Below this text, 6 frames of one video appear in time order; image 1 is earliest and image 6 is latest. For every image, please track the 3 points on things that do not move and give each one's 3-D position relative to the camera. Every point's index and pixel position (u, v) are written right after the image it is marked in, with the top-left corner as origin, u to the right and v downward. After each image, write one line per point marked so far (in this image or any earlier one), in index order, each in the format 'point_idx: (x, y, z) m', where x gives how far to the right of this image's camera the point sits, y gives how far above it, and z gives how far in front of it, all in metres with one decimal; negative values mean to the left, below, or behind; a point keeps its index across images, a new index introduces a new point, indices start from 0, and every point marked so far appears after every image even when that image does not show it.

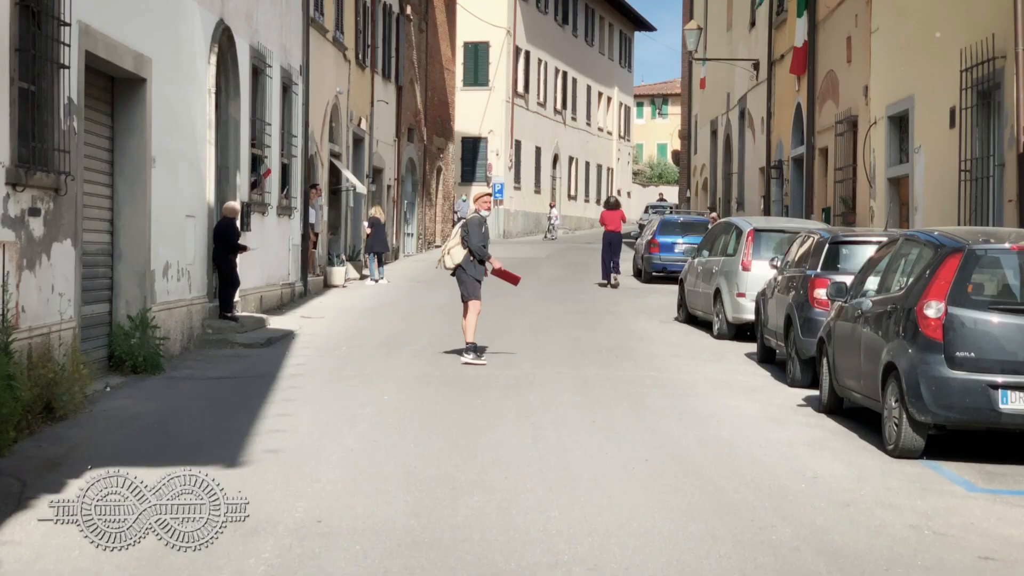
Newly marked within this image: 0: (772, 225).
0: (+3.3, +0.8, +15.9) m
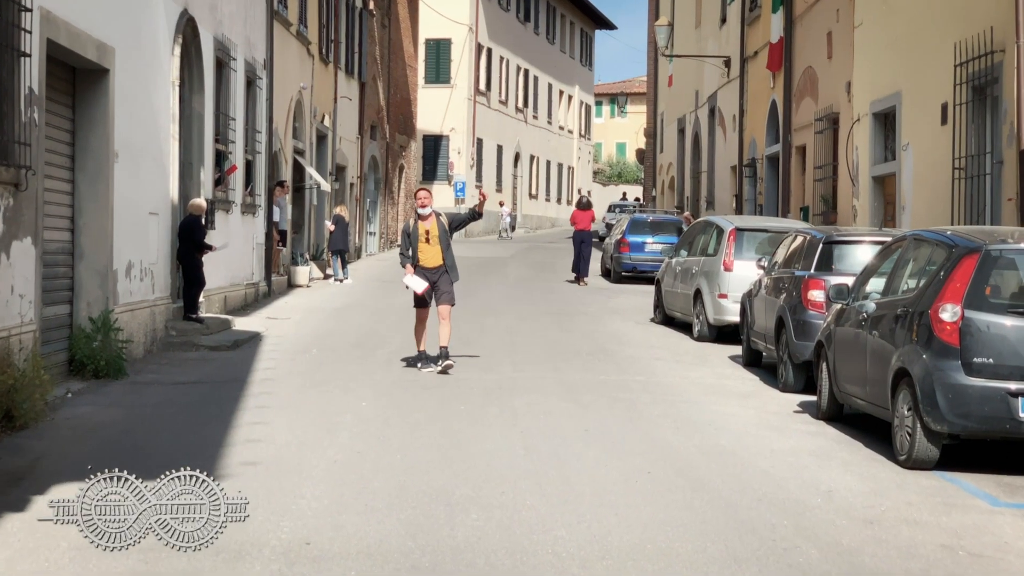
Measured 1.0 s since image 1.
0: (+3.0, +0.8, +15.6) m
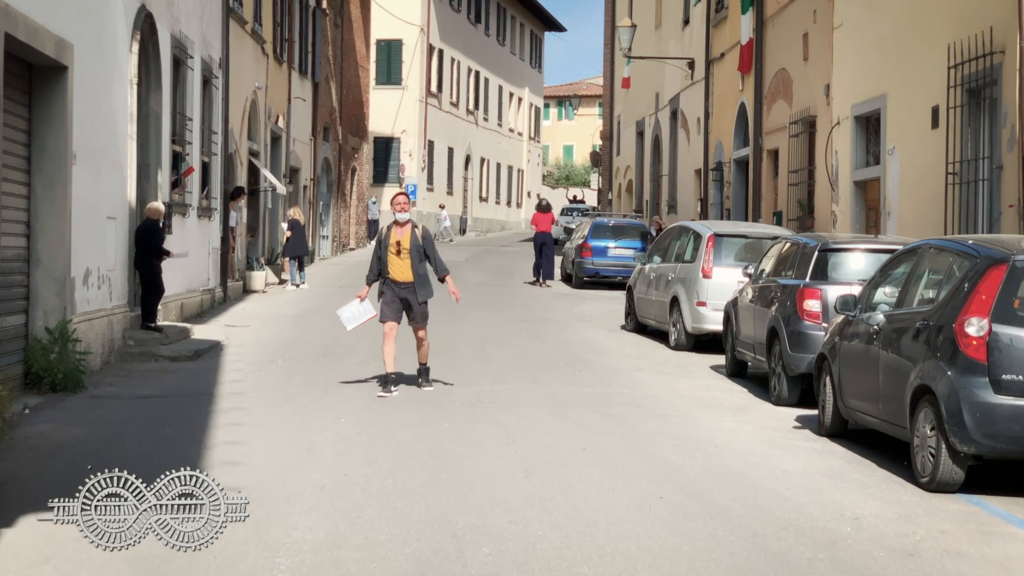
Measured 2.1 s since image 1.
0: (+2.7, +0.7, +15.2) m
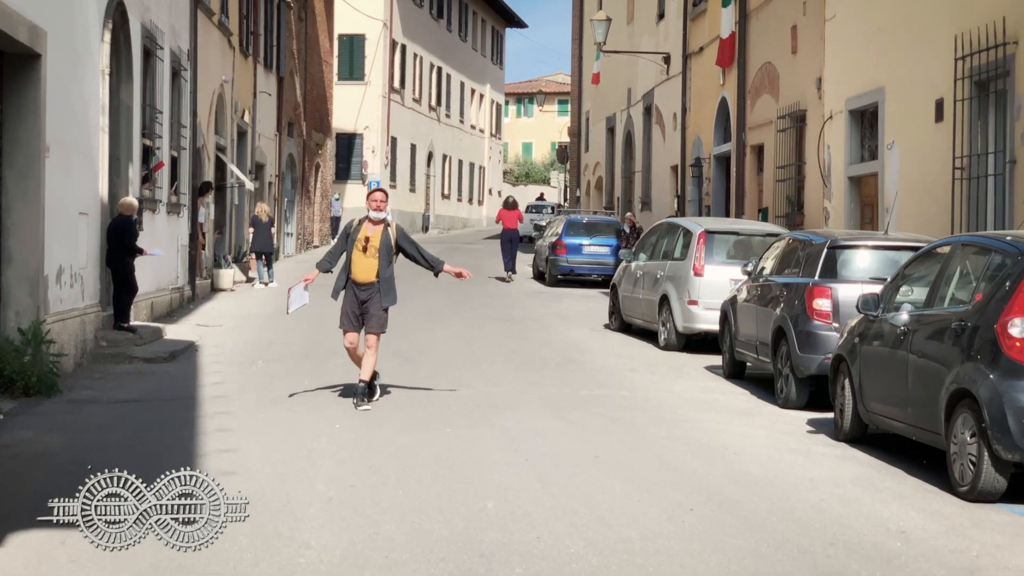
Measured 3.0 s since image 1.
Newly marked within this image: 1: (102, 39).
0: (+2.5, +0.7, +14.9) m
1: (-4.5, +2.8, +13.9) m
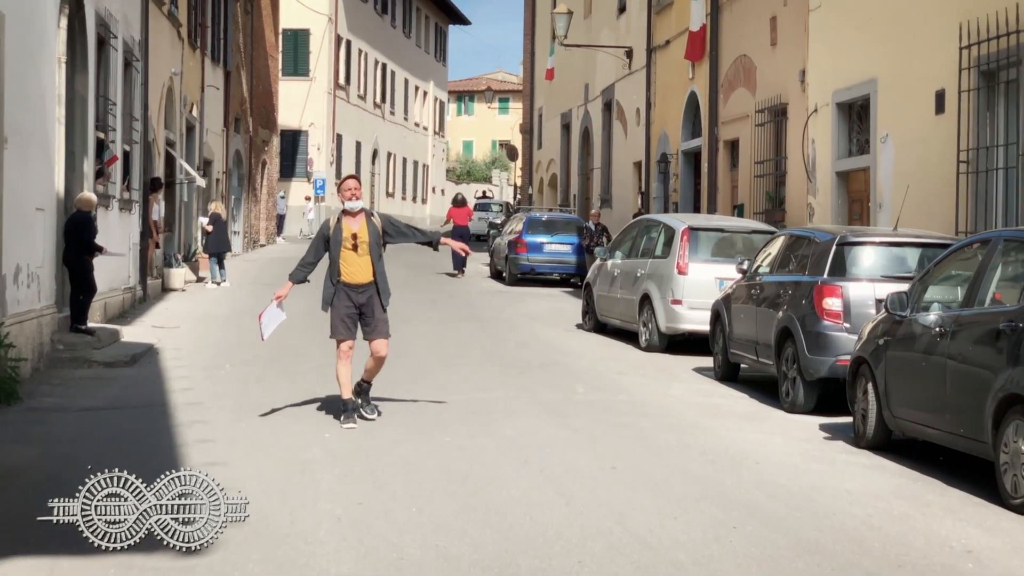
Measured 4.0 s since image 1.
0: (+2.3, +0.7, +14.4) m
1: (-4.7, +2.8, +13.1) m
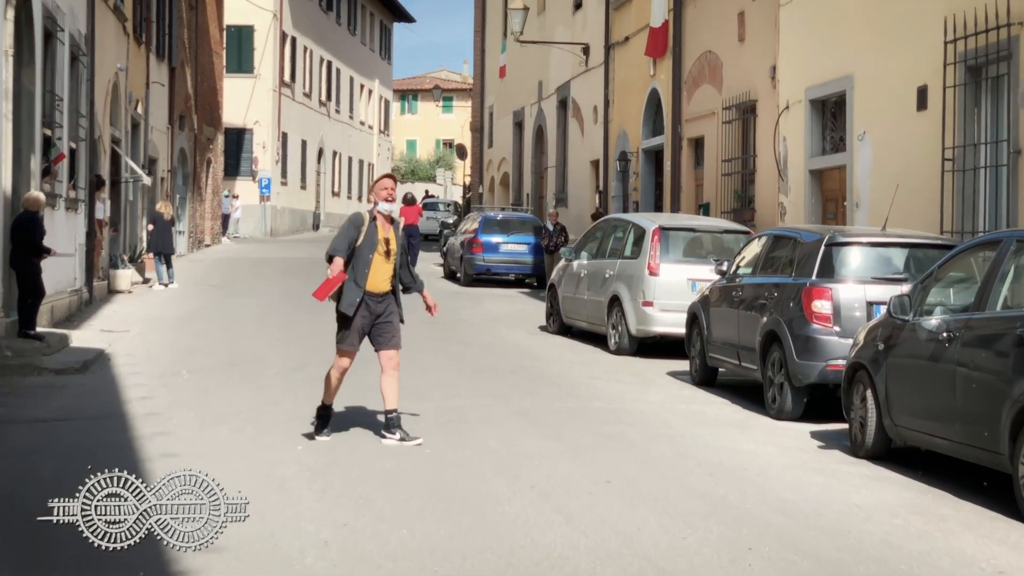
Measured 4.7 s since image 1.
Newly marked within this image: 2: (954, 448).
0: (+1.9, +0.7, +14.1) m
1: (-5.0, +2.7, +12.5) m
2: (+2.5, -0.9, +7.2) m
